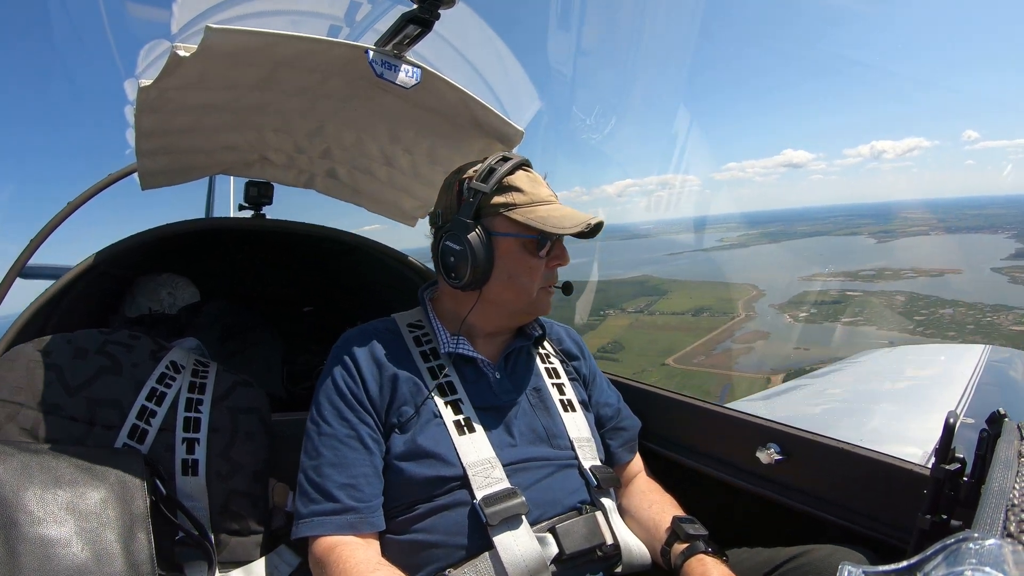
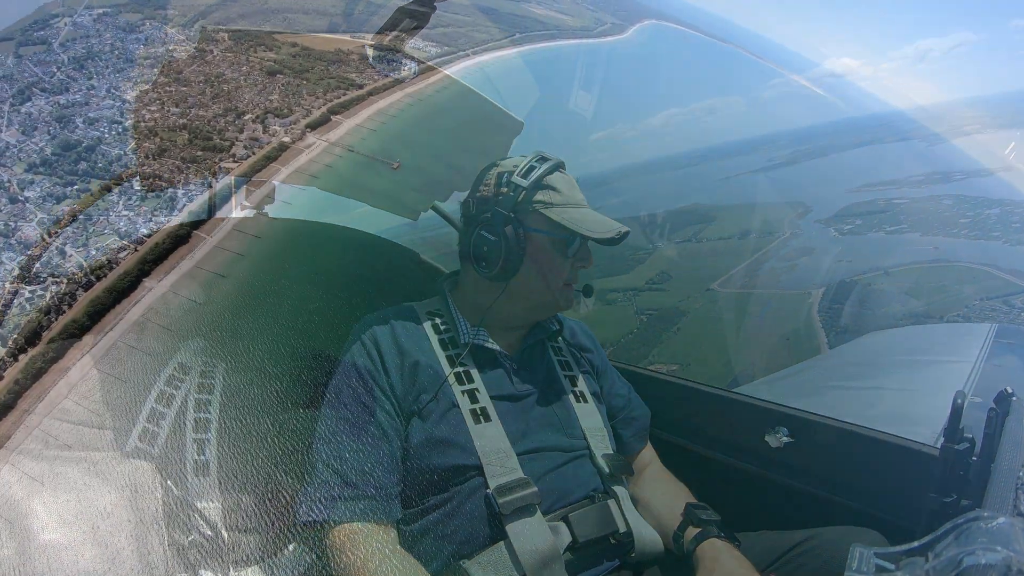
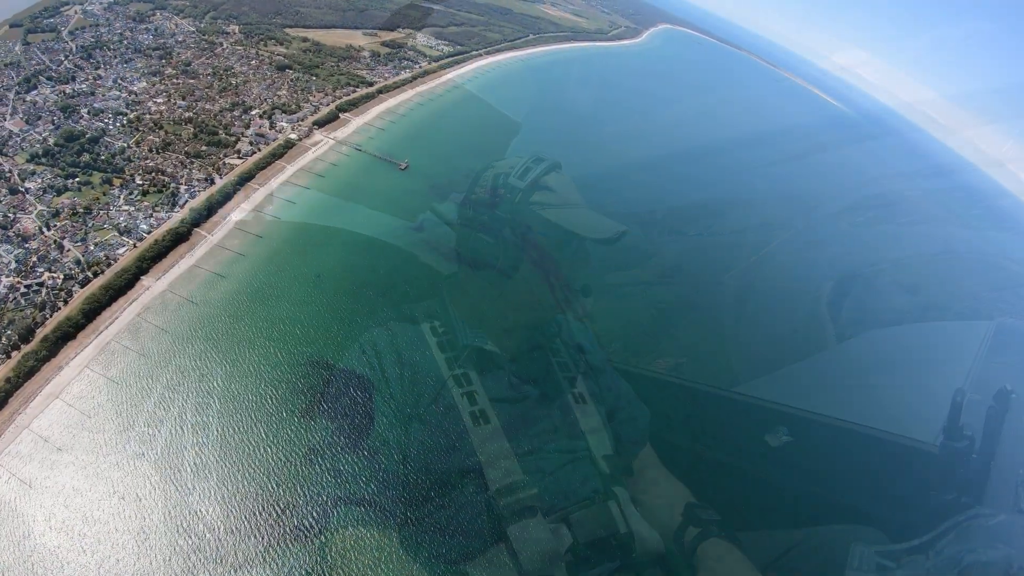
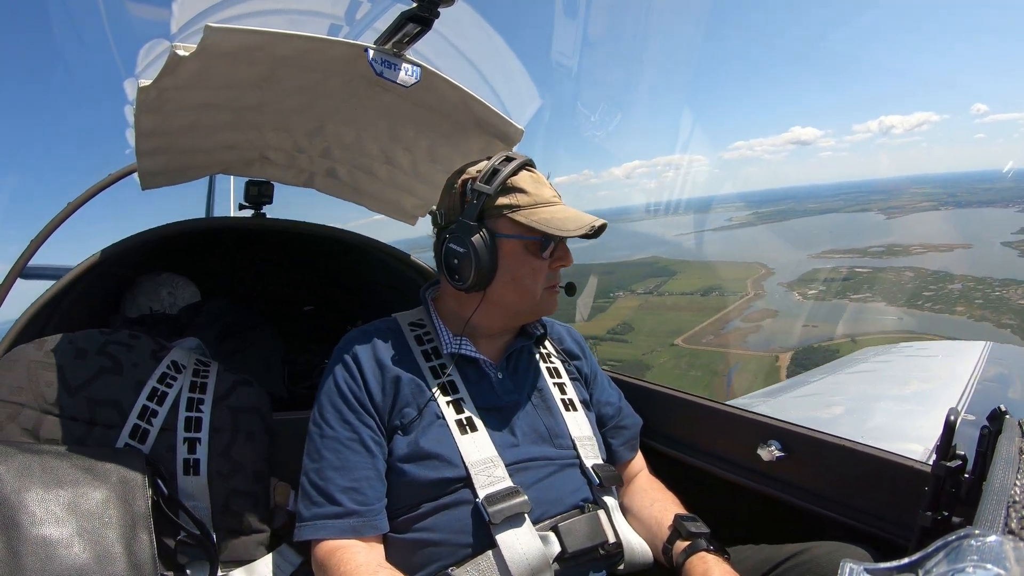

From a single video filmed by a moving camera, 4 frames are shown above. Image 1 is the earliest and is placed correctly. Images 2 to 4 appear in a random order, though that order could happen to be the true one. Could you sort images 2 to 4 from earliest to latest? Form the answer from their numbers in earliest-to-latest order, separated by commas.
4, 2, 3
